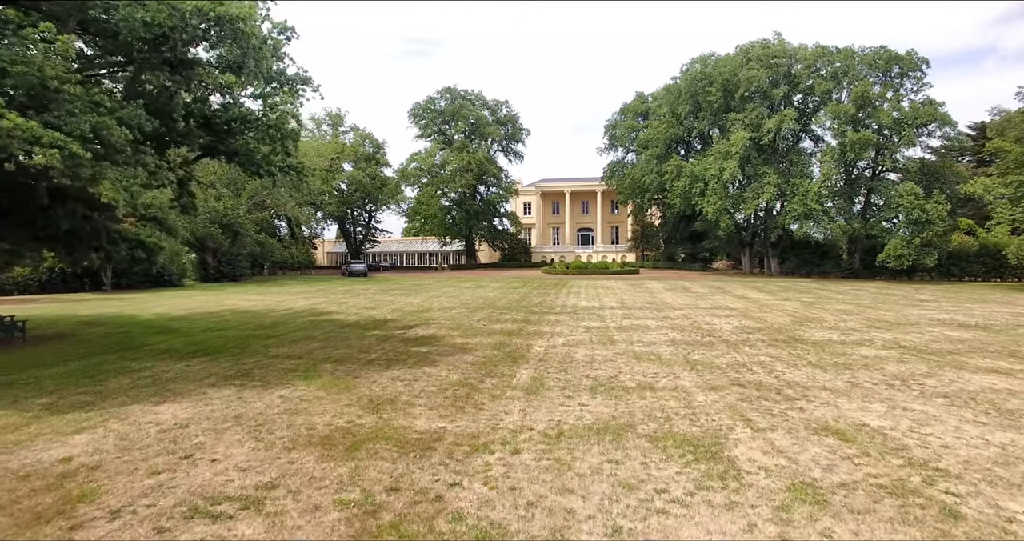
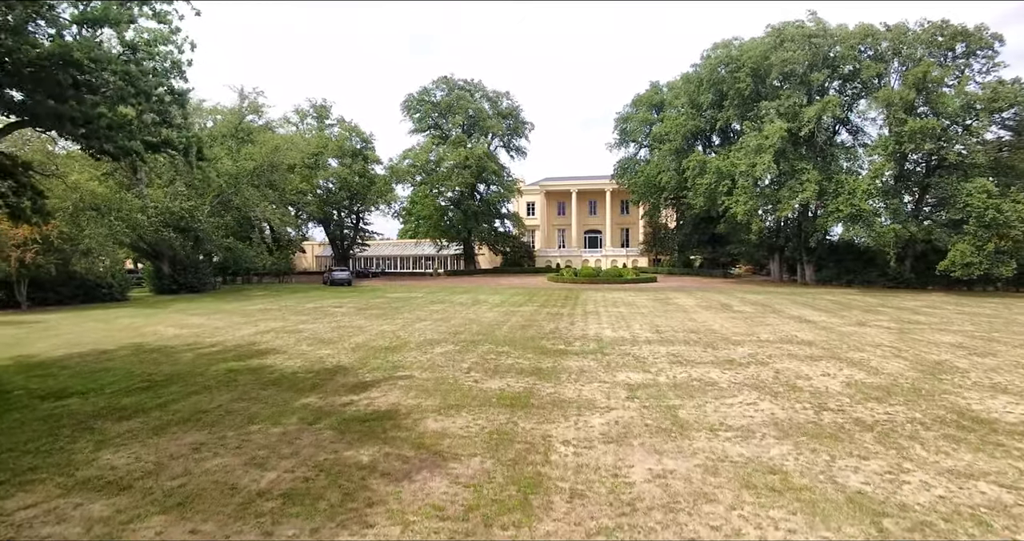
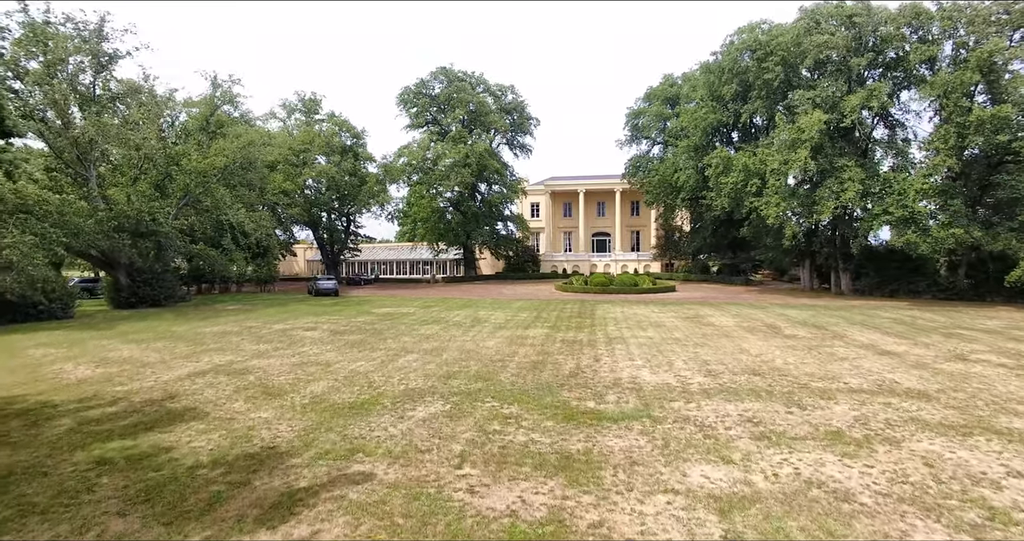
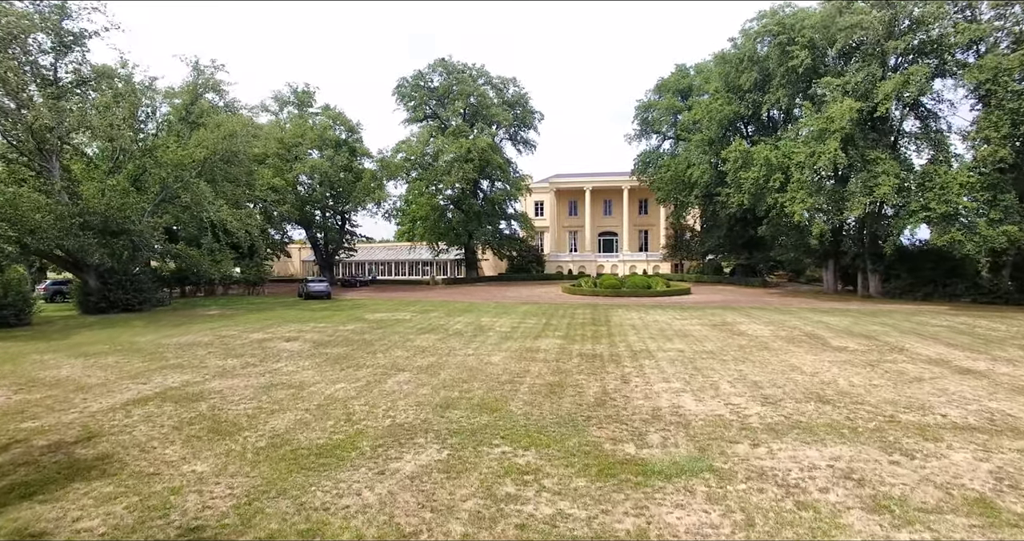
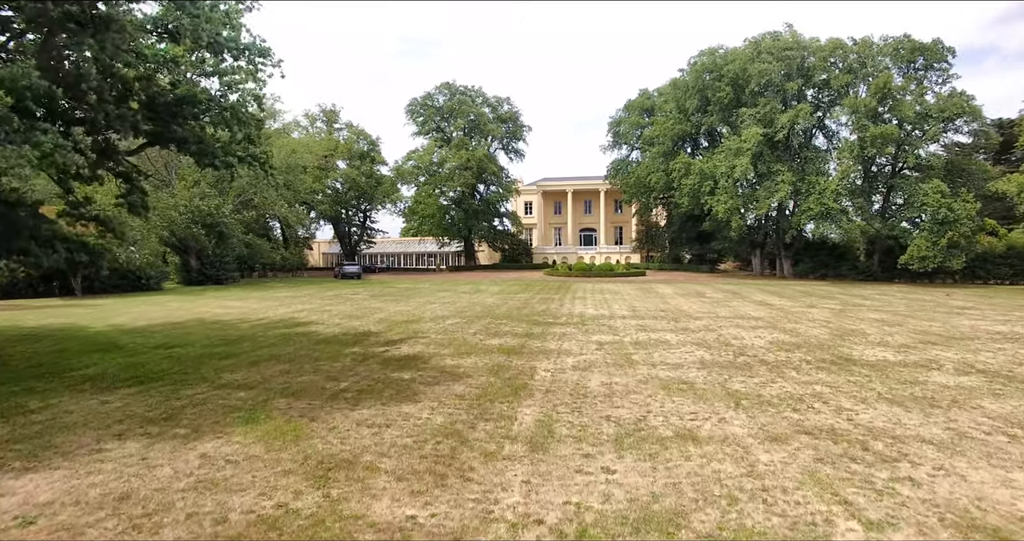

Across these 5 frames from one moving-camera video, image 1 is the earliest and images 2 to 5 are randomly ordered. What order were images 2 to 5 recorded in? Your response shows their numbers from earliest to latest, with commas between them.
5, 2, 3, 4
